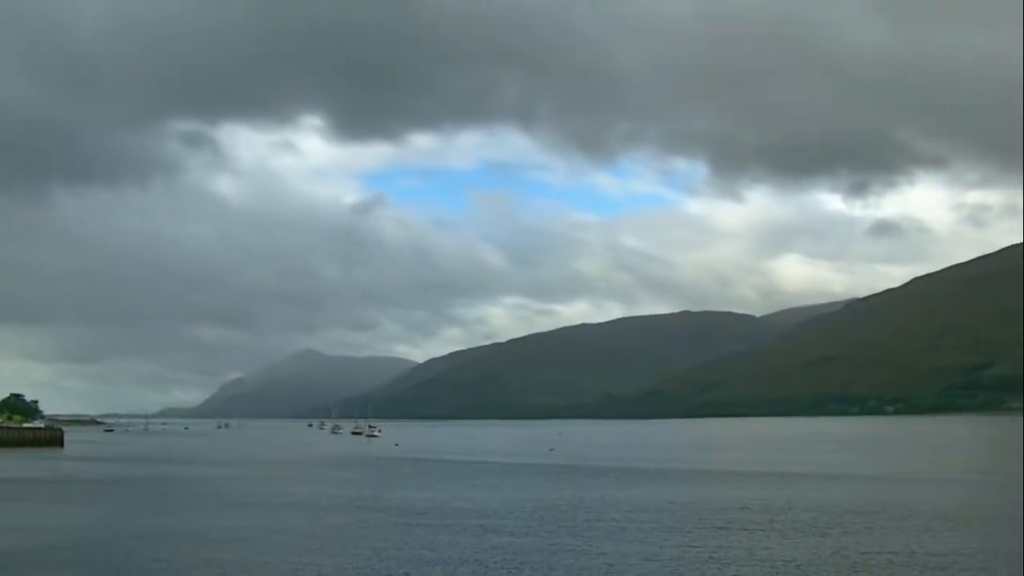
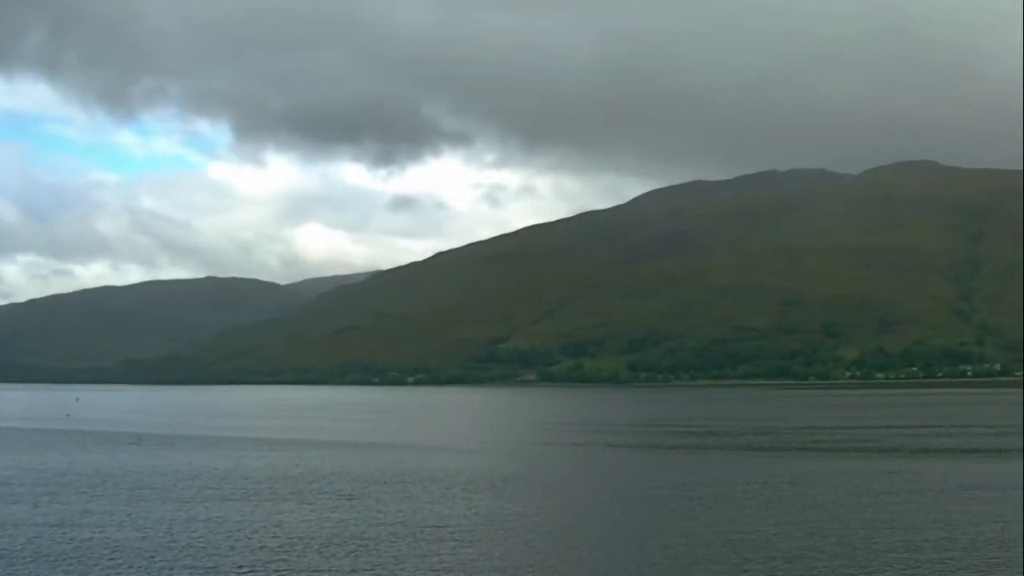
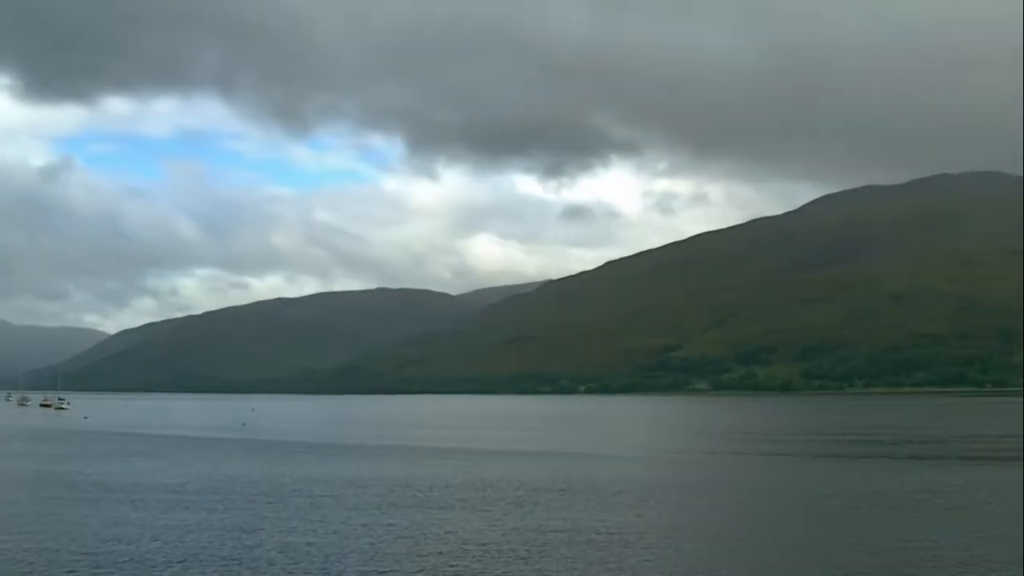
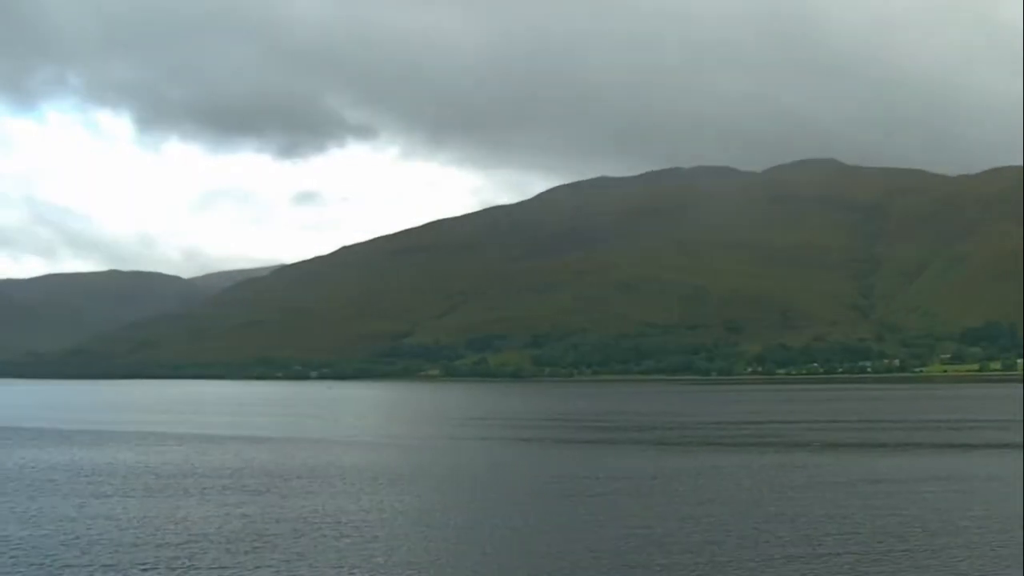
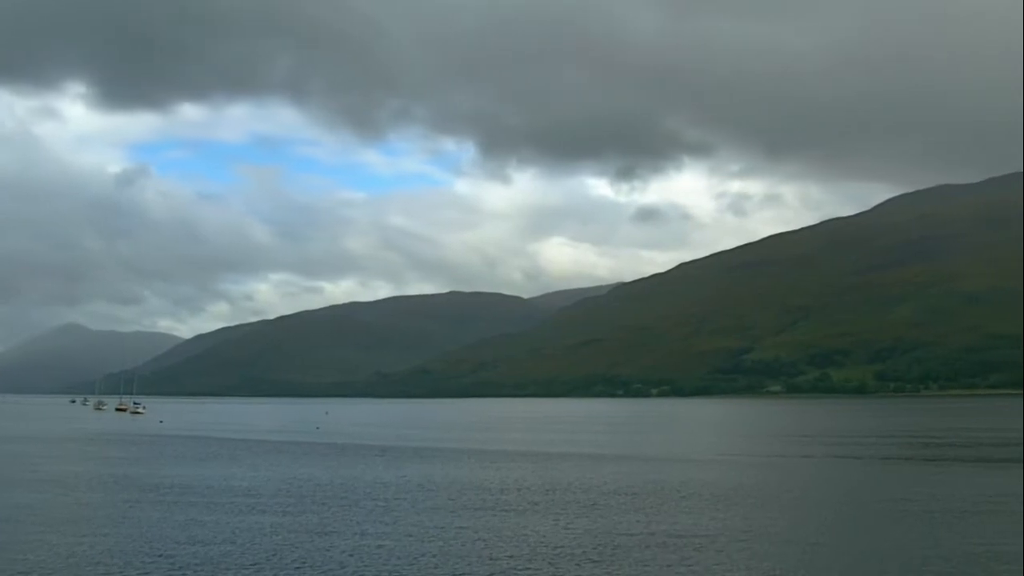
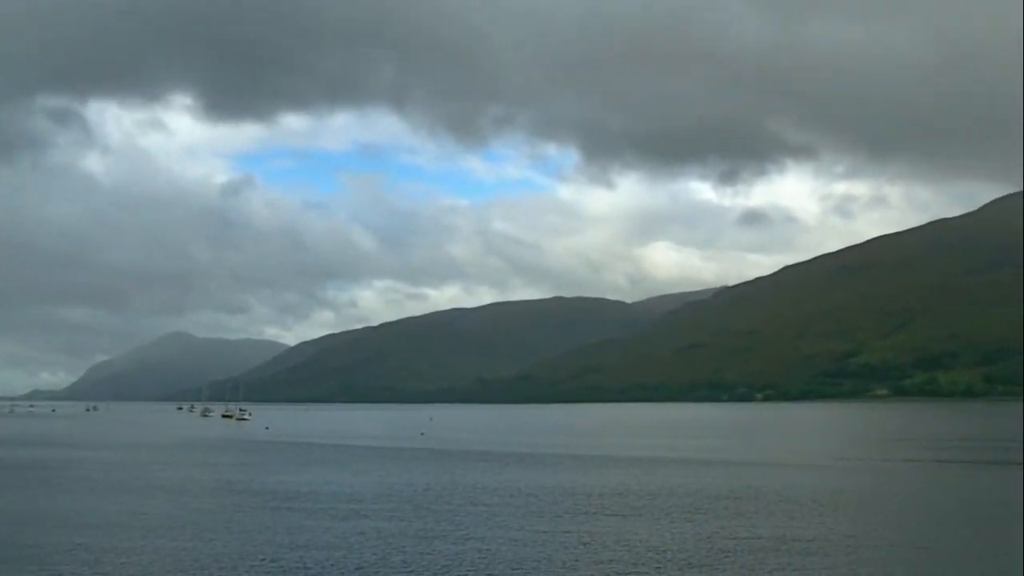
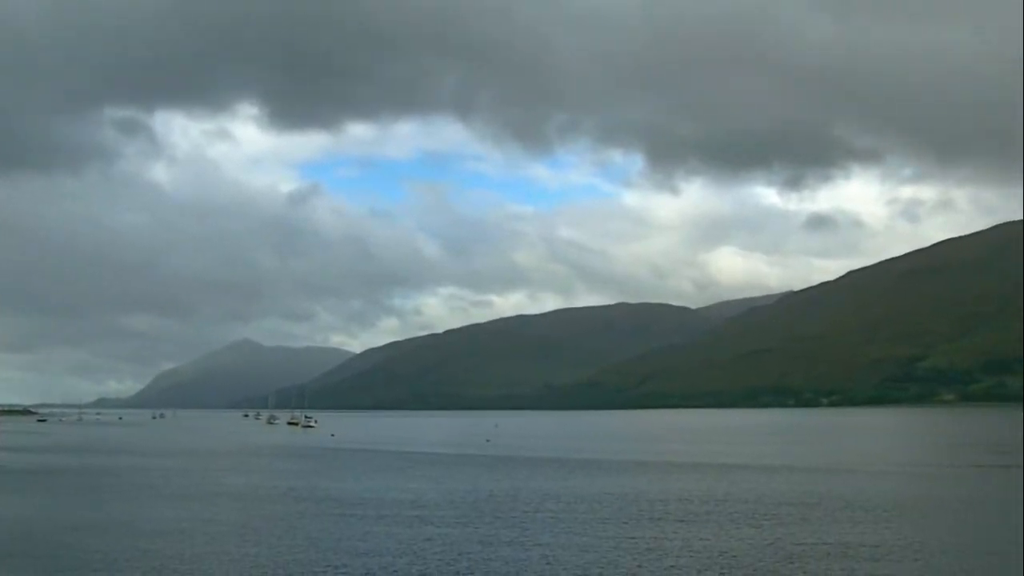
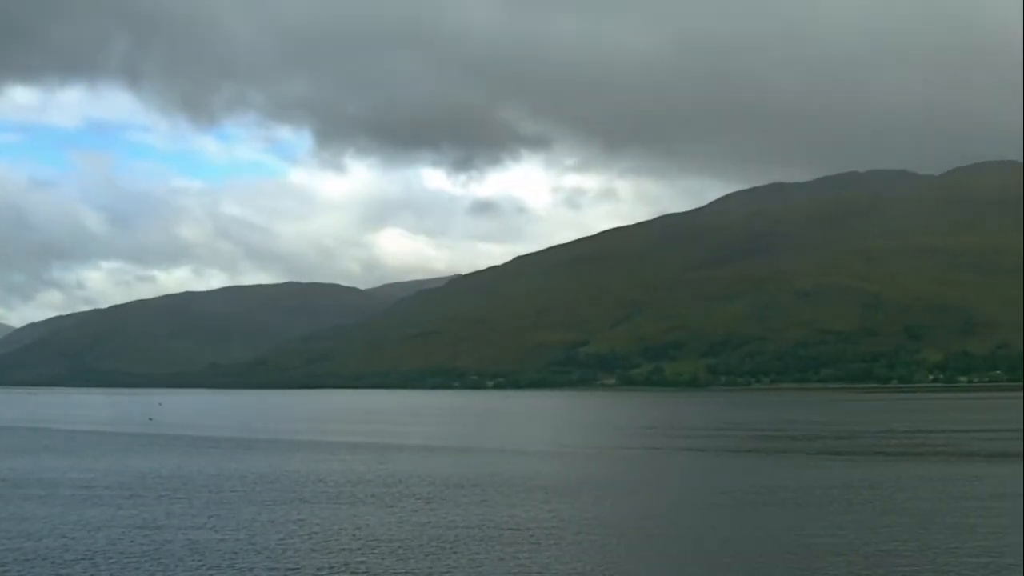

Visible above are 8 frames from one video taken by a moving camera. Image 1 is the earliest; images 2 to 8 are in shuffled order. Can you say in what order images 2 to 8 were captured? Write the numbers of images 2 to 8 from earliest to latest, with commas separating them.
7, 6, 5, 3, 8, 2, 4
